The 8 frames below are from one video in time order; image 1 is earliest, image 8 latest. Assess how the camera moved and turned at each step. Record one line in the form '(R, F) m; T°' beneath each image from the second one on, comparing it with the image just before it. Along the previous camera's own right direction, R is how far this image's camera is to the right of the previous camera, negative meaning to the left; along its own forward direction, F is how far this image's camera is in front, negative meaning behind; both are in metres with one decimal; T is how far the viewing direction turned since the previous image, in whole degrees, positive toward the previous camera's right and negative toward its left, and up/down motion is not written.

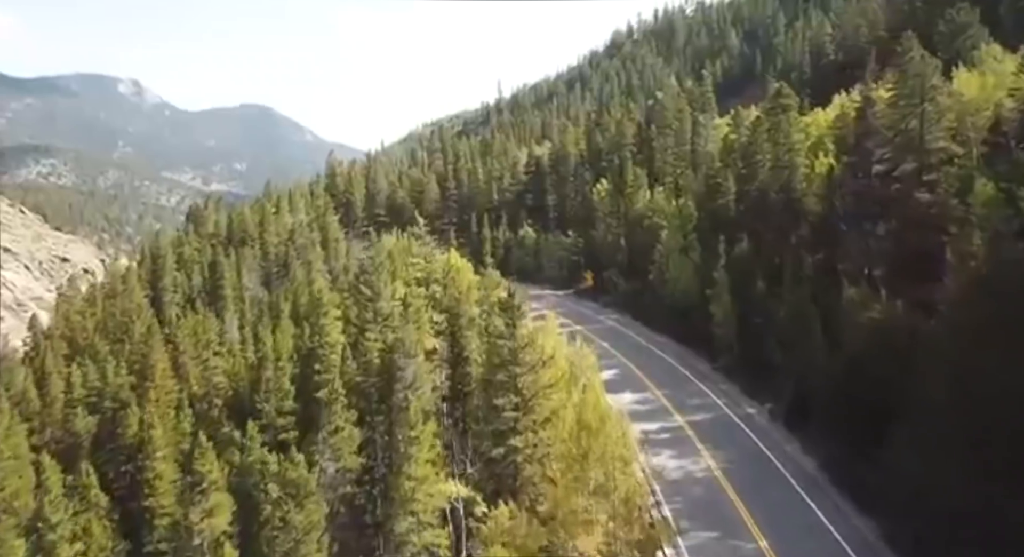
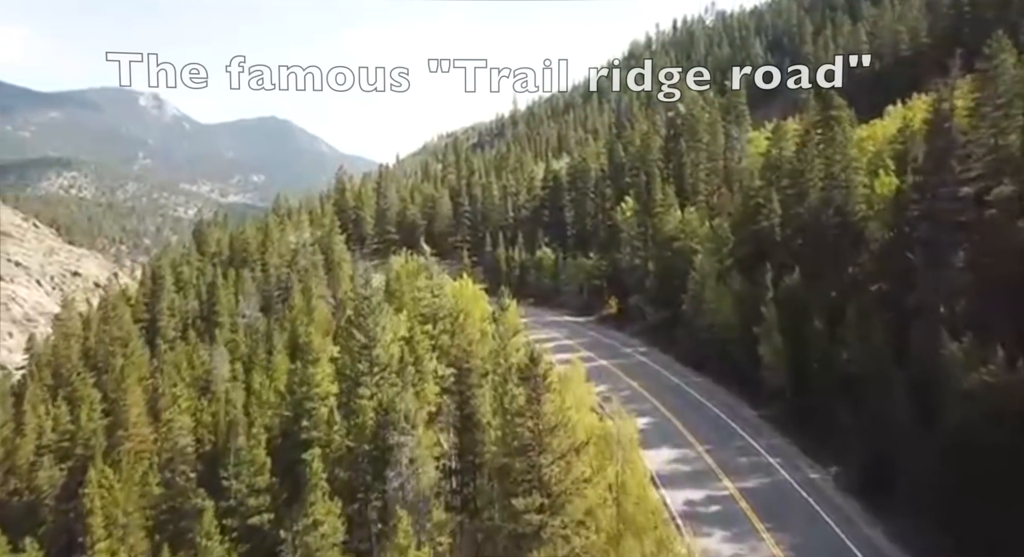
(-0.3, +6.4) m; -1°
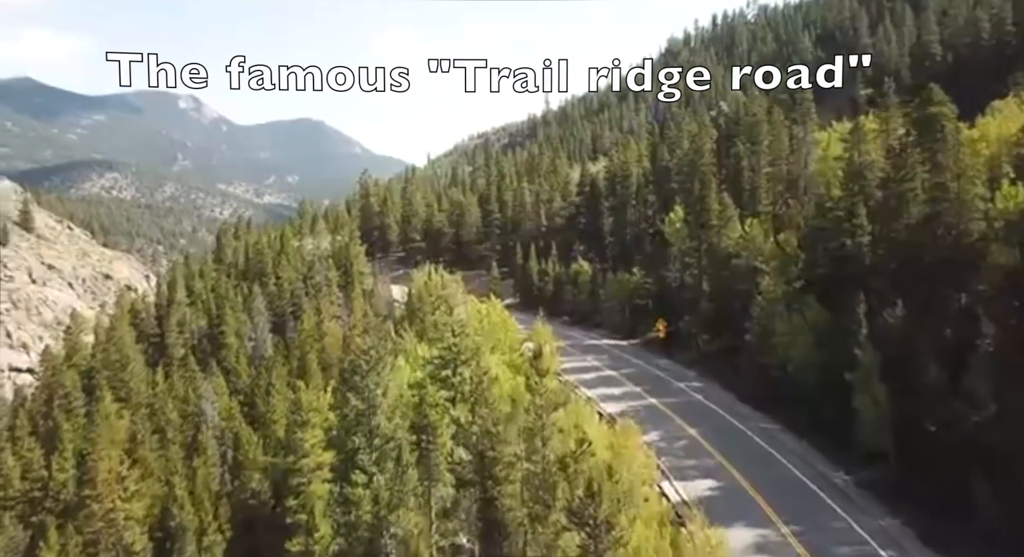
(-0.3, +8.2) m; -2°
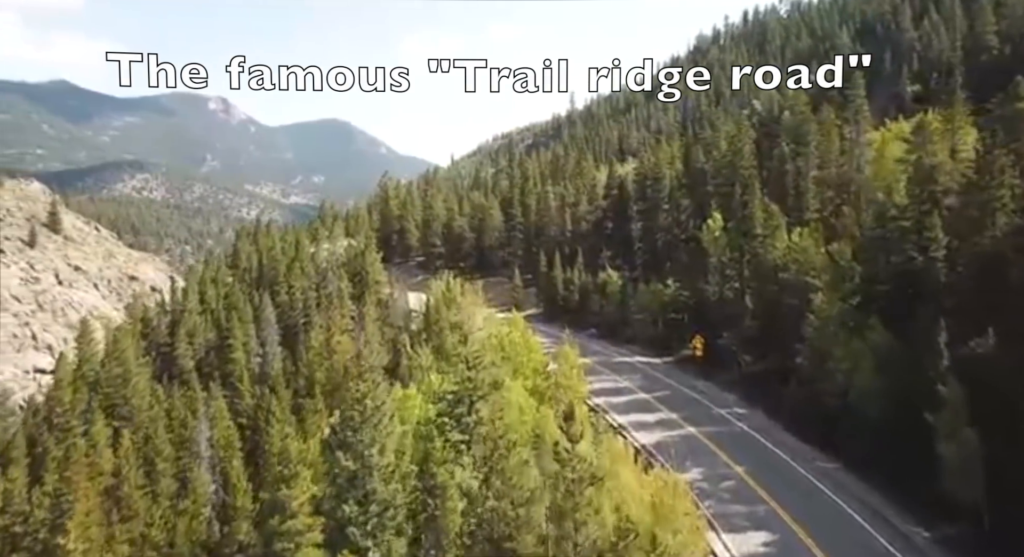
(0.0, +5.0) m; -2°
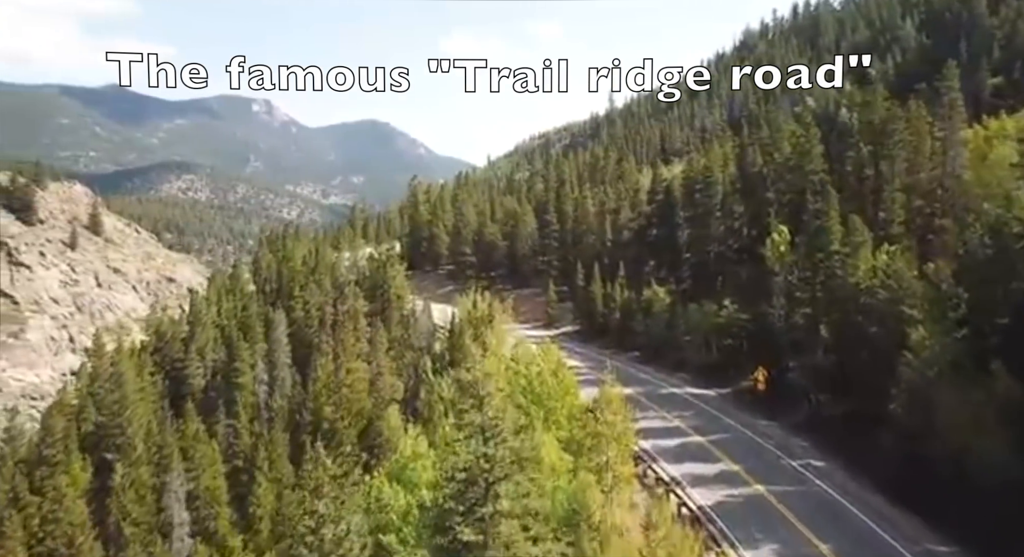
(+0.2, +7.6) m; -3°
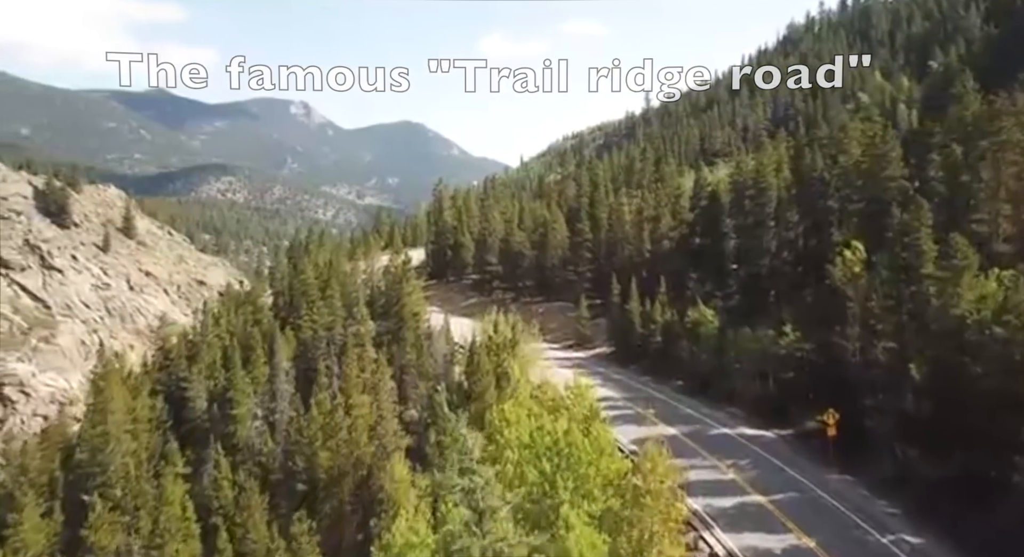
(+0.4, +7.6) m; -2°
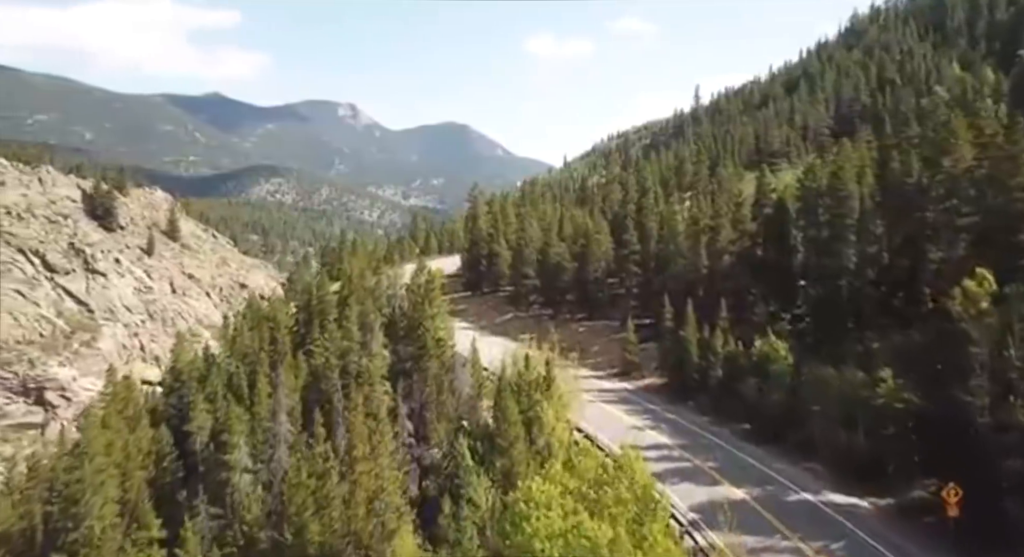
(+0.5, +8.7) m; -3°
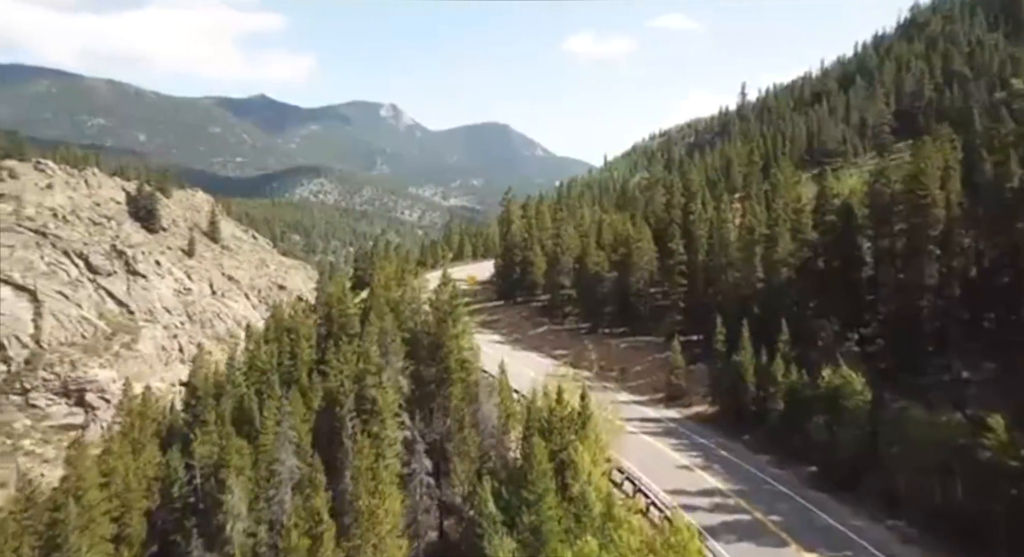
(+0.5, +6.2) m; -3°
